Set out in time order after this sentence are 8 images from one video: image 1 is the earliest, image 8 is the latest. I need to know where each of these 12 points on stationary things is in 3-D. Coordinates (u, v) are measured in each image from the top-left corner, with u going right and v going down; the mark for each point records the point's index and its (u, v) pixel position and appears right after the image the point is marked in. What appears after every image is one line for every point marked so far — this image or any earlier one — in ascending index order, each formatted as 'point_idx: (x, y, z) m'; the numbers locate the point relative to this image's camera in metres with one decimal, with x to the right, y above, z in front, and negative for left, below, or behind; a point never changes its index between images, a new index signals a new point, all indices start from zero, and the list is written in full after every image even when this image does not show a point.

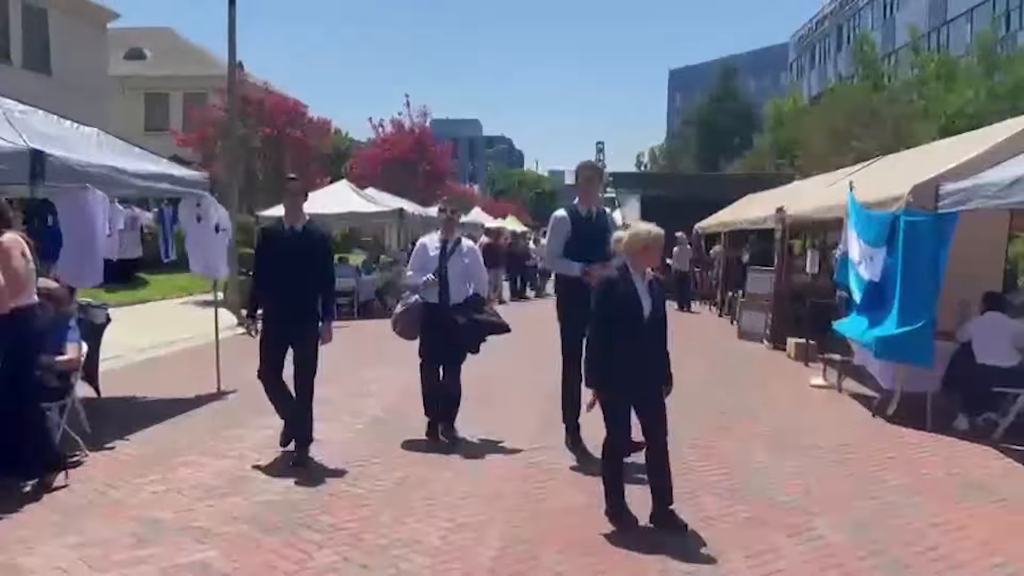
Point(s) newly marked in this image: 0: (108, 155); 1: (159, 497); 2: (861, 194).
0: (-4.5, +1.5, +10.4) m
1: (-2.6, -1.6, +6.9) m
2: (+4.9, +1.3, +13.1) m
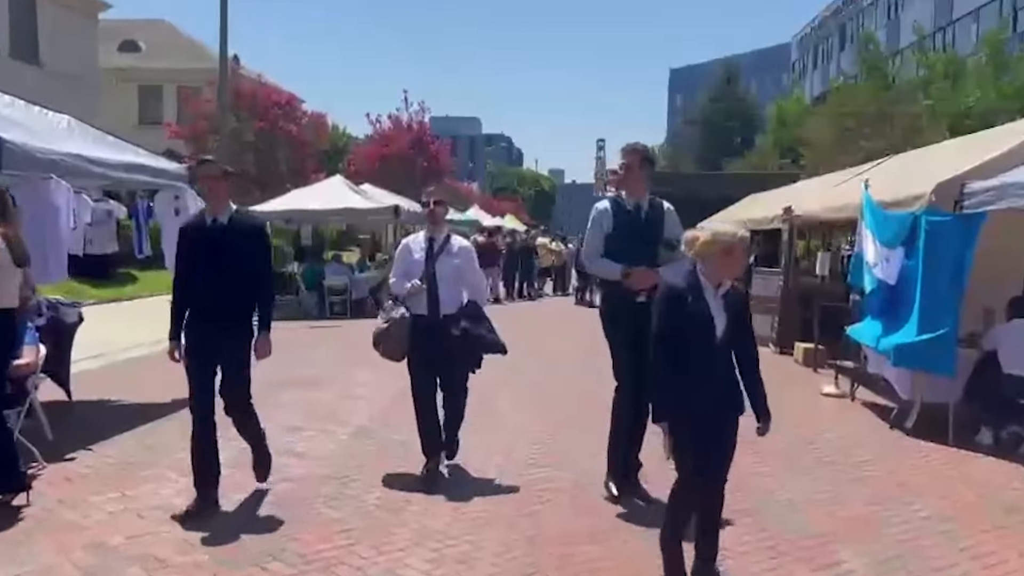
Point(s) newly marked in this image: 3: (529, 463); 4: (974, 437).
0: (-4.6, +1.5, +9.7) m
1: (-2.7, -1.5, +6.2) m
2: (+4.9, +1.3, +12.4) m
3: (+0.1, -1.5, +8.0) m
4: (+5.0, -1.6, +10.0) m
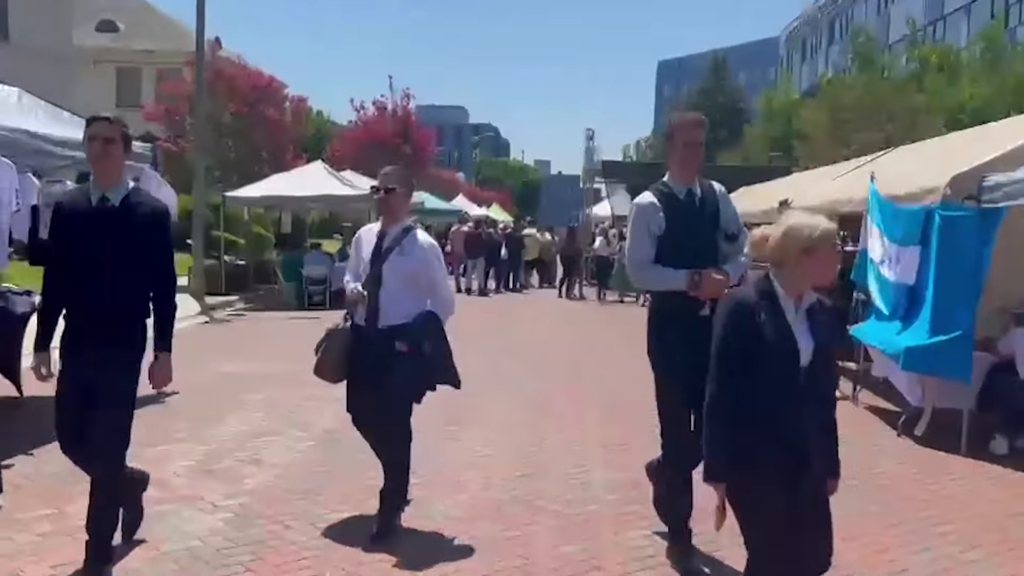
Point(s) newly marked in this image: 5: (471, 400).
0: (-4.7, +1.6, +8.9) m
1: (-2.8, -1.5, +5.5) m
2: (+4.7, +1.3, +11.8) m
3: (0.0, -1.5, +7.3) m
4: (+4.8, -1.6, +9.4) m
5: (-0.4, -1.2, +10.4) m
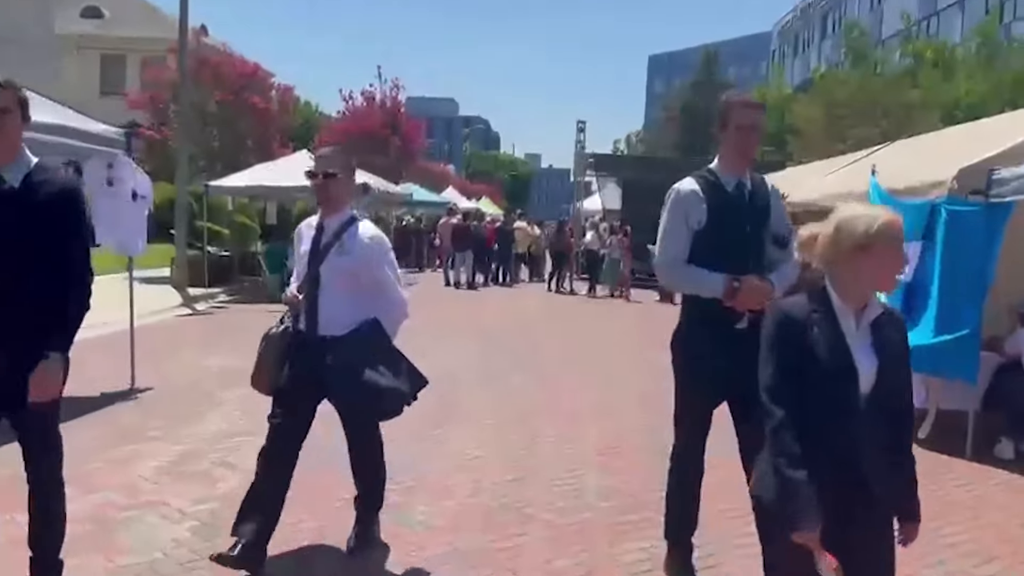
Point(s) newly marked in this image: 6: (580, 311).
0: (-4.8, +1.7, +8.5) m
1: (-2.8, -1.4, +5.1) m
2: (+4.6, +1.3, +11.4) m
3: (-0.1, -1.4, +6.9) m
4: (+4.7, -1.6, +9.0) m
5: (-0.6, -1.2, +10.0) m
6: (+1.5, -0.5, +20.0) m
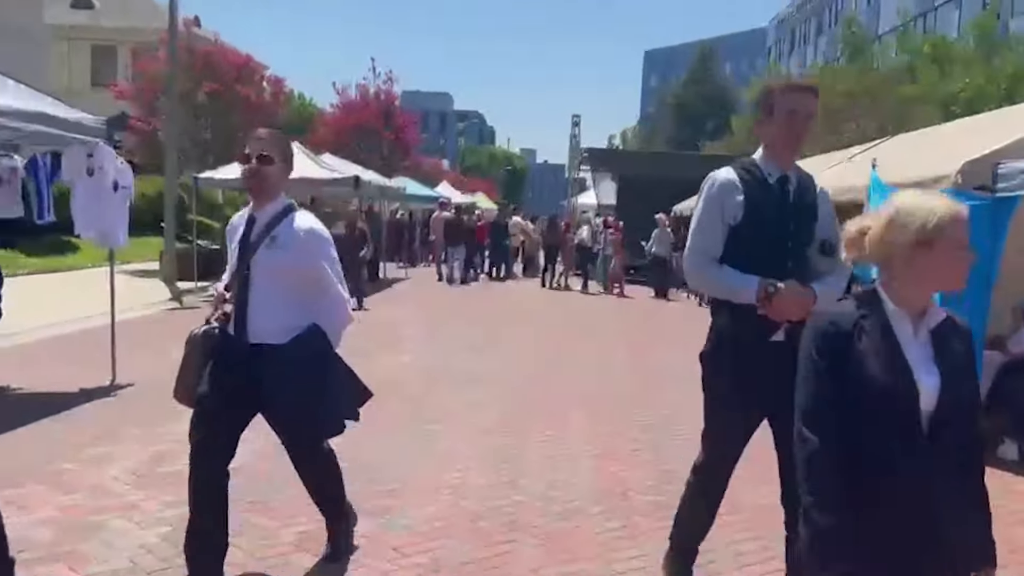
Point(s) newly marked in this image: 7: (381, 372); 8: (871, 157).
0: (-4.8, +1.8, +8.2) m
1: (-2.9, -1.4, +4.8) m
2: (+4.5, +1.4, +11.2) m
3: (-0.1, -1.4, +6.6) m
4: (+4.6, -1.6, +8.8) m
5: (-0.7, -1.1, +9.7) m
6: (+1.3, -0.4, +19.7) m
7: (-1.6, -1.0, +11.0) m
8: (+5.4, +2.0, +13.9) m
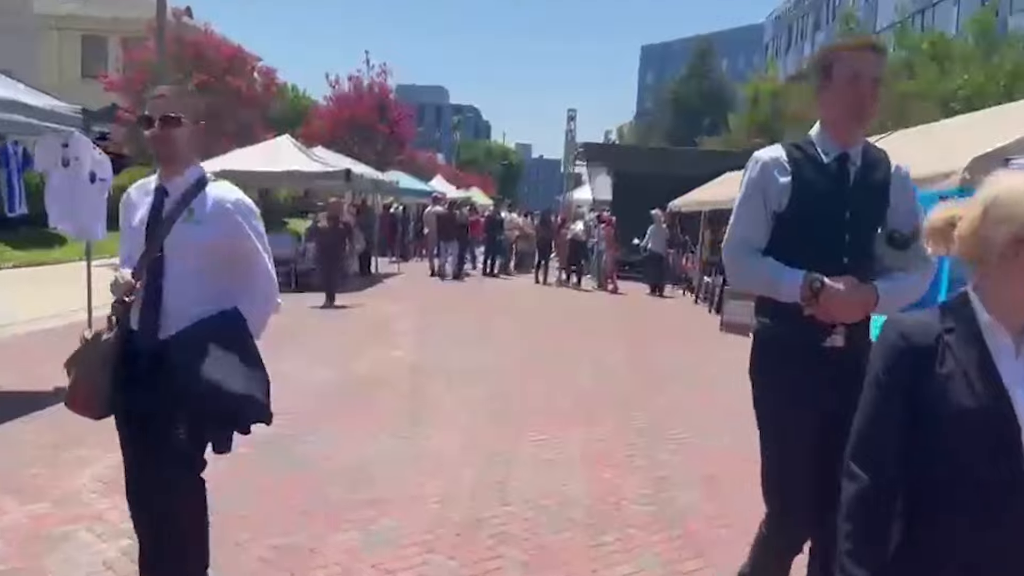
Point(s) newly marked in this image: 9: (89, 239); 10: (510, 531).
0: (-4.9, +1.8, +7.8) m
1: (-3.0, -1.4, +4.5) m
2: (+4.4, +1.4, +10.9) m
3: (-0.2, -1.4, +6.3) m
4: (+4.5, -1.6, +8.5) m
5: (-0.8, -1.1, +9.4) m
6: (+1.2, -0.4, +19.4) m
7: (-1.7, -0.9, +10.7) m
8: (+5.3, +2.0, +13.6) m
9: (-4.3, +0.5, +9.5) m
10: (0.0, -1.5, +5.7) m
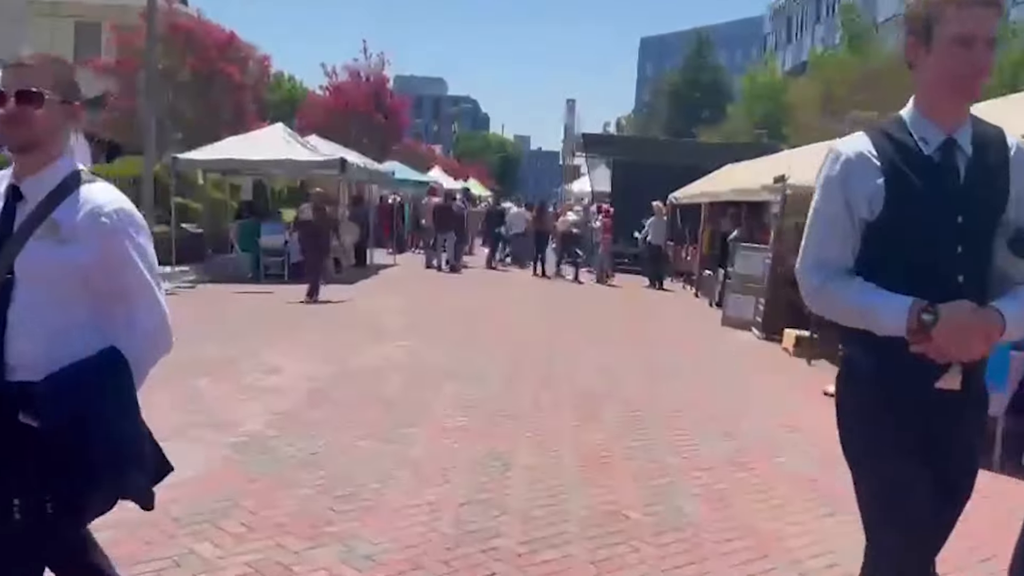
0: (-4.9, +1.9, +7.4) m
1: (-3.0, -1.3, +4.0) m
2: (+4.4, +1.4, +10.5) m
3: (-0.3, -1.4, +5.9) m
4: (+4.5, -1.5, +8.1) m
5: (-0.8, -1.0, +9.0) m
6: (+1.1, -0.2, +19.0) m
7: (-1.7, -0.8, +10.3) m
8: (+5.2, +2.1, +13.2) m
9: (-4.3, +0.6, +9.0) m
10: (0.0, -1.4, +5.2) m
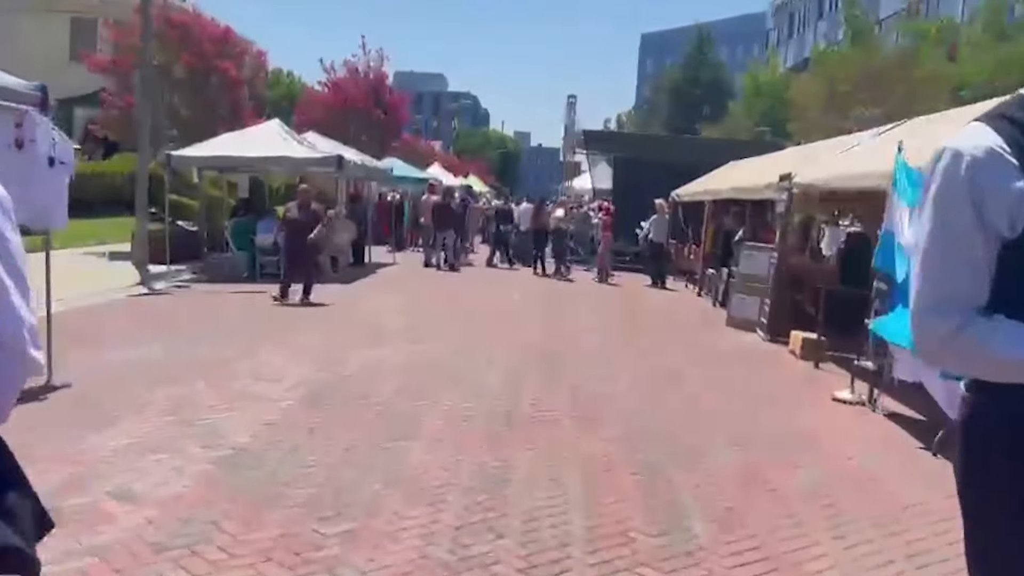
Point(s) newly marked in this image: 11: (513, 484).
0: (-4.9, +1.9, +7.0) m
1: (-3.0, -1.4, +3.7) m
2: (+4.4, +1.4, +10.1) m
3: (-0.3, -1.4, +5.6) m
4: (+4.5, -1.6, +7.8) m
5: (-0.8, -1.1, +8.7) m
6: (+1.1, -0.2, +18.7) m
7: (-1.7, -0.9, +10.0) m
8: (+5.2, +2.0, +12.9) m
9: (-4.4, +0.6, +8.7) m
10: (-0.1, -1.5, +4.9) m
11: (0.0, -1.3, +6.3) m
